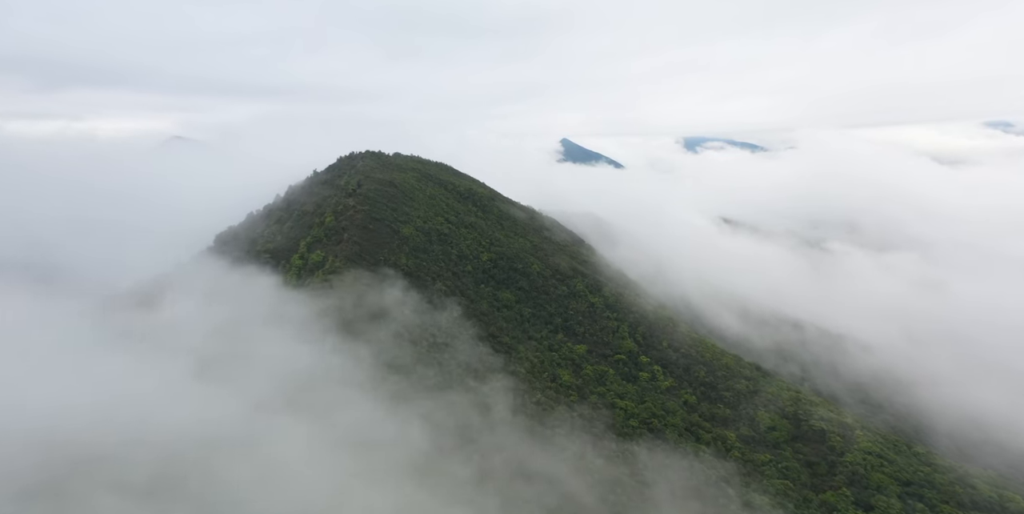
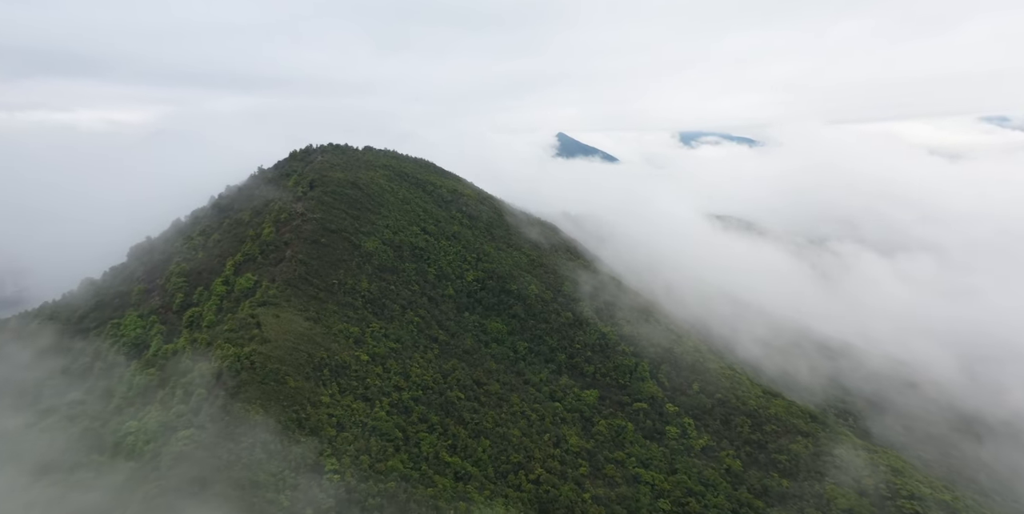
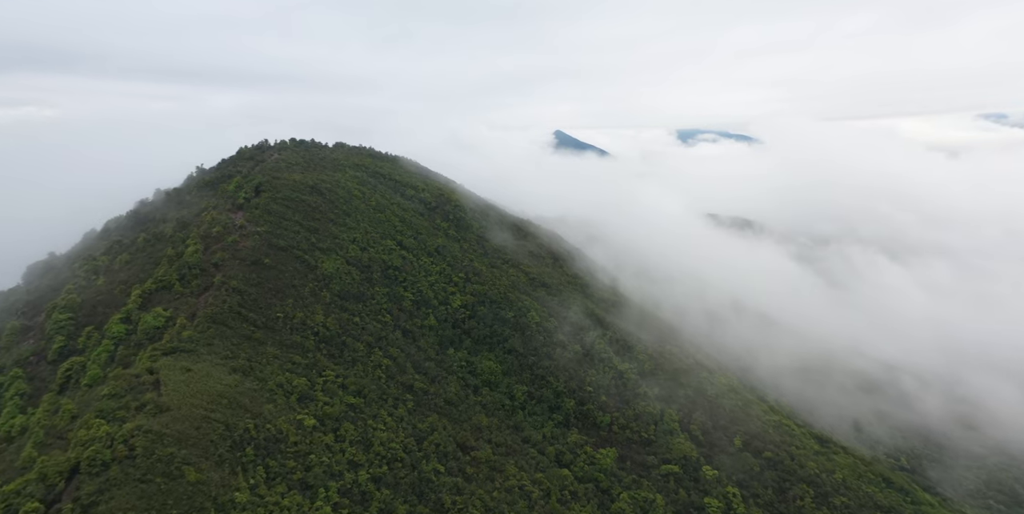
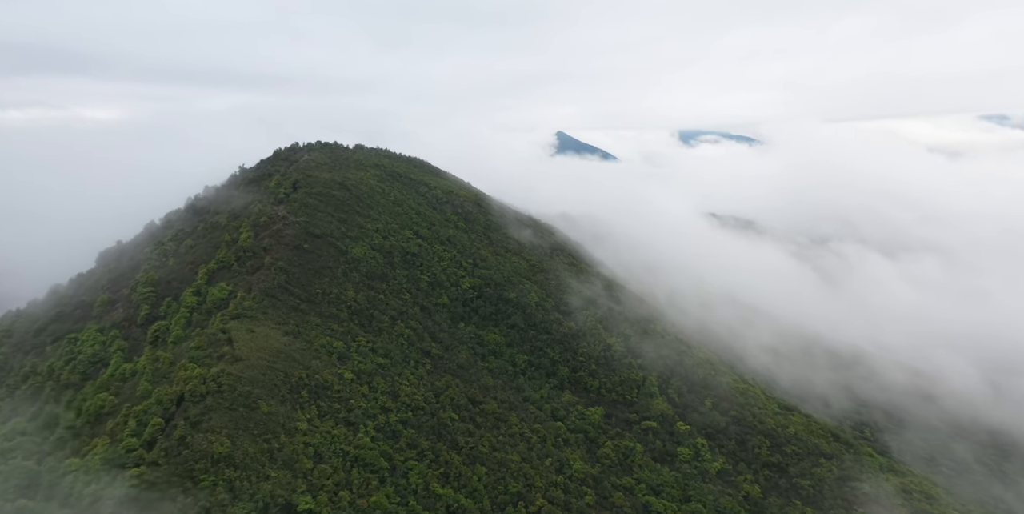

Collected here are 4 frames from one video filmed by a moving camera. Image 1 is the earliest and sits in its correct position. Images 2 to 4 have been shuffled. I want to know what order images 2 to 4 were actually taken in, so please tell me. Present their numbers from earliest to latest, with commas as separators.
2, 4, 3
